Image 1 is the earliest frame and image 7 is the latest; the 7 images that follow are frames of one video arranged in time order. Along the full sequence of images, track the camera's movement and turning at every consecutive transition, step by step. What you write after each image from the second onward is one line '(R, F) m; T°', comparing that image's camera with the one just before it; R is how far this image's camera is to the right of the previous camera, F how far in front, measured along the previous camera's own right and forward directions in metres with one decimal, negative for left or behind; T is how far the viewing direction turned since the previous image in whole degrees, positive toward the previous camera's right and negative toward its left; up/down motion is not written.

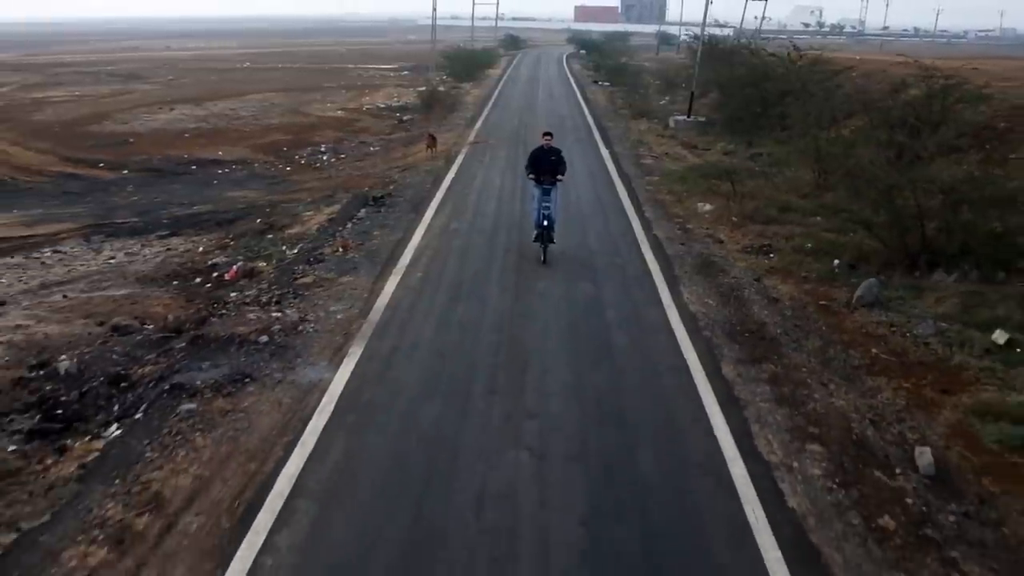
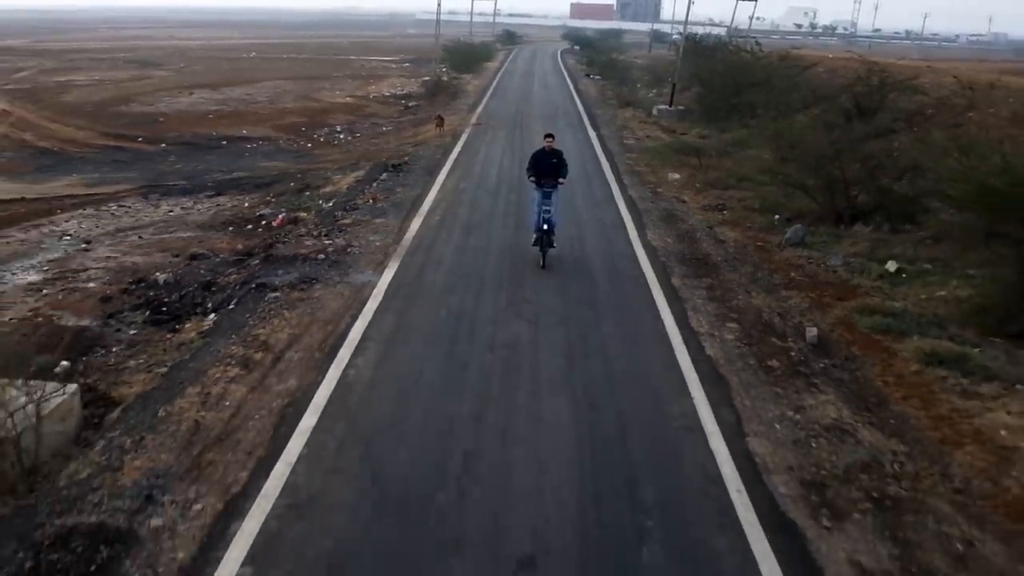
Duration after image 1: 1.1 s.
(-0.1, -2.8) m; +1°
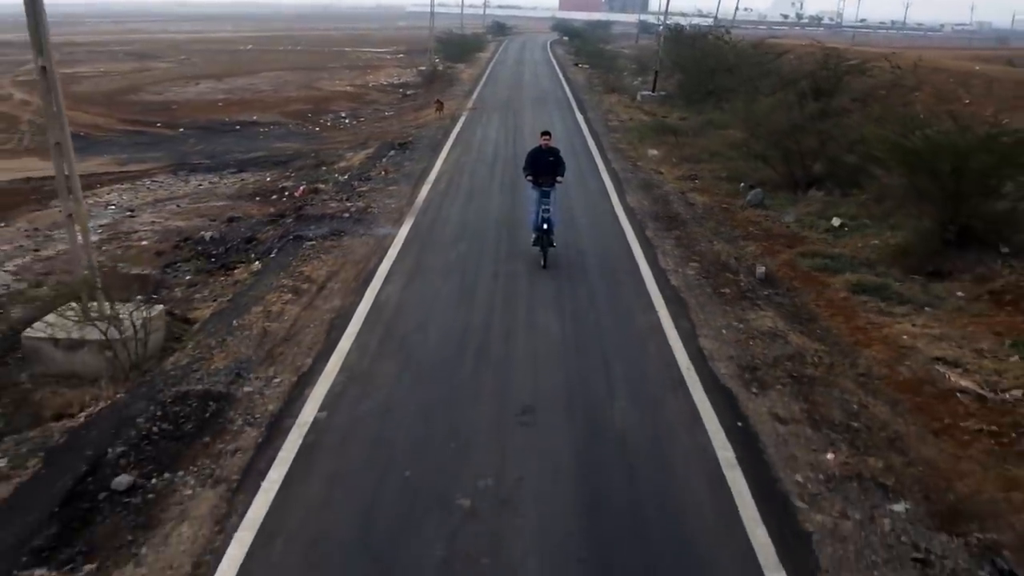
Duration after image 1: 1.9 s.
(-0.1, -2.0) m; +1°
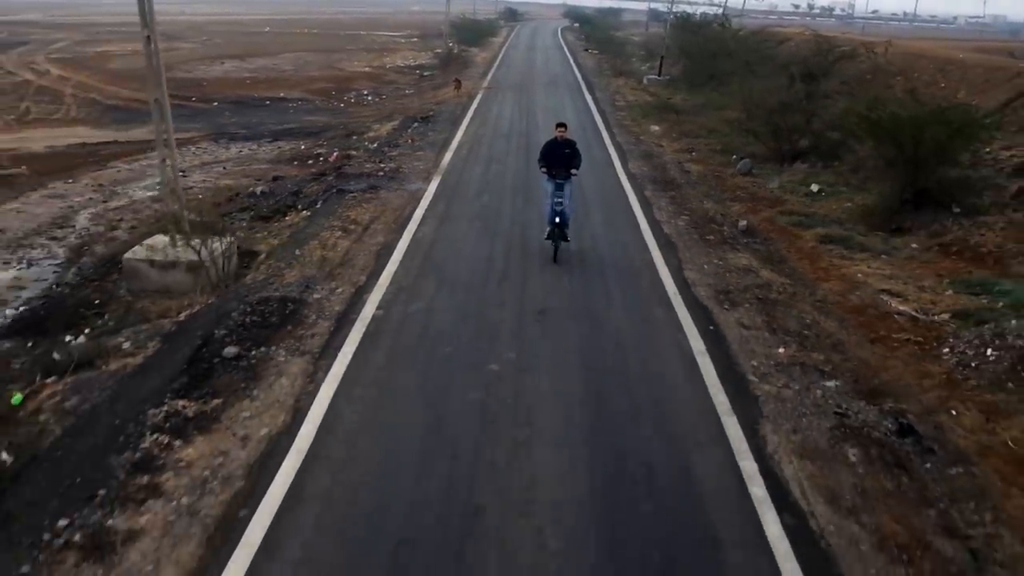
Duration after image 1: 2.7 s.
(-0.1, -1.9) m; 0°
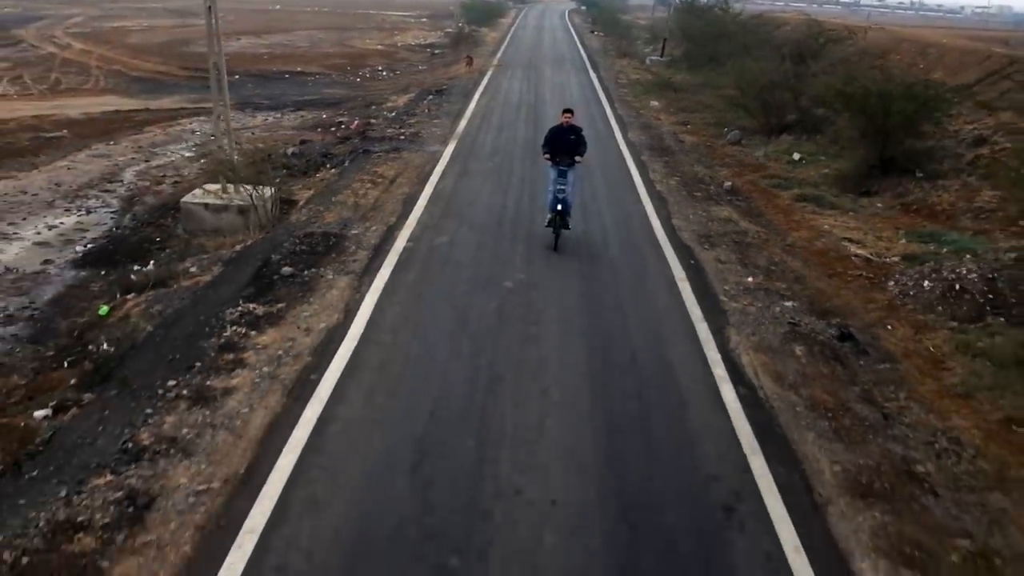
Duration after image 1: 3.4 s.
(-0.1, -1.7) m; 0°
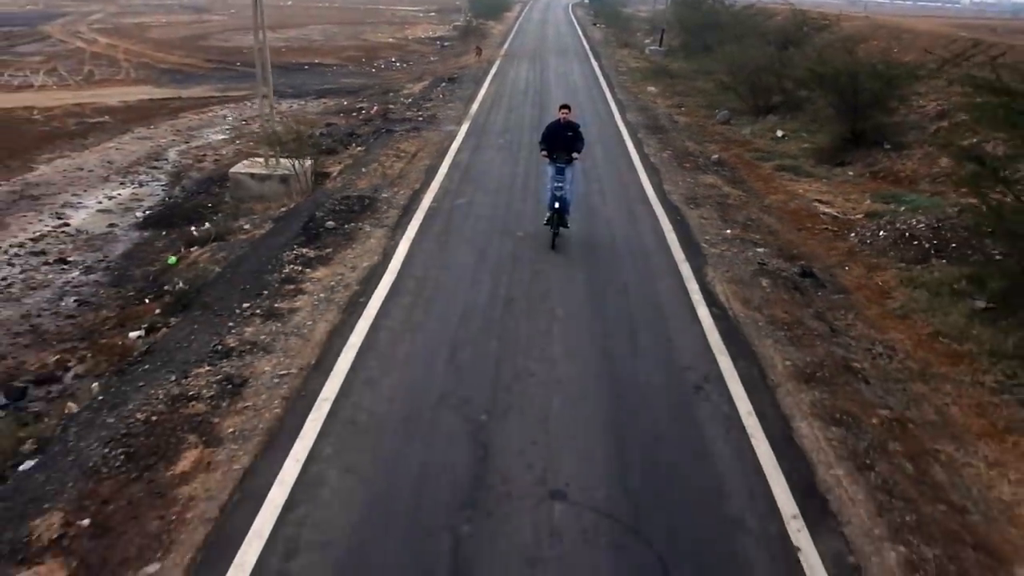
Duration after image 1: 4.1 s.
(-0.1, -1.7) m; 0°
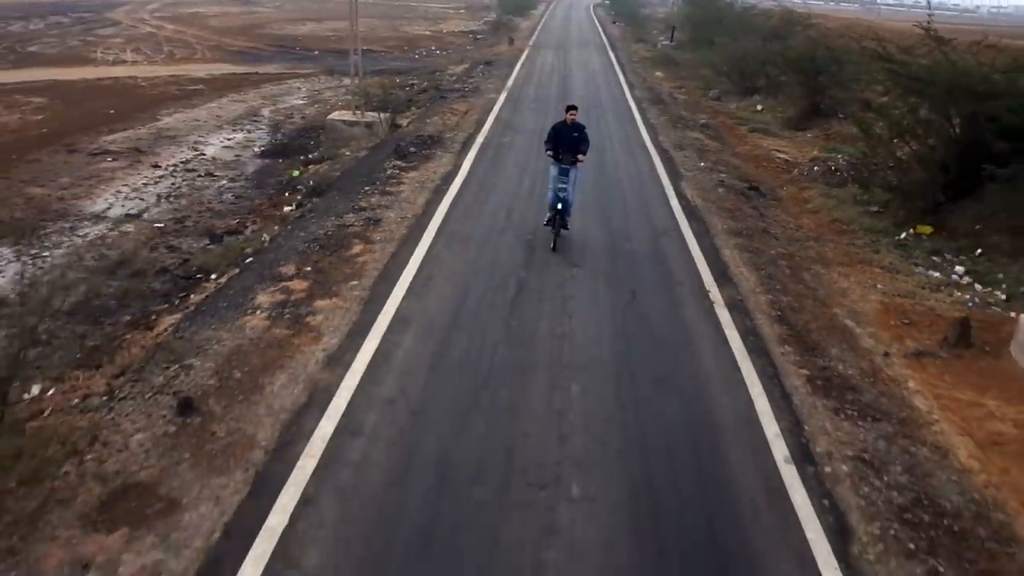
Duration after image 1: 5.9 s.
(-0.3, -4.7) m; -1°
